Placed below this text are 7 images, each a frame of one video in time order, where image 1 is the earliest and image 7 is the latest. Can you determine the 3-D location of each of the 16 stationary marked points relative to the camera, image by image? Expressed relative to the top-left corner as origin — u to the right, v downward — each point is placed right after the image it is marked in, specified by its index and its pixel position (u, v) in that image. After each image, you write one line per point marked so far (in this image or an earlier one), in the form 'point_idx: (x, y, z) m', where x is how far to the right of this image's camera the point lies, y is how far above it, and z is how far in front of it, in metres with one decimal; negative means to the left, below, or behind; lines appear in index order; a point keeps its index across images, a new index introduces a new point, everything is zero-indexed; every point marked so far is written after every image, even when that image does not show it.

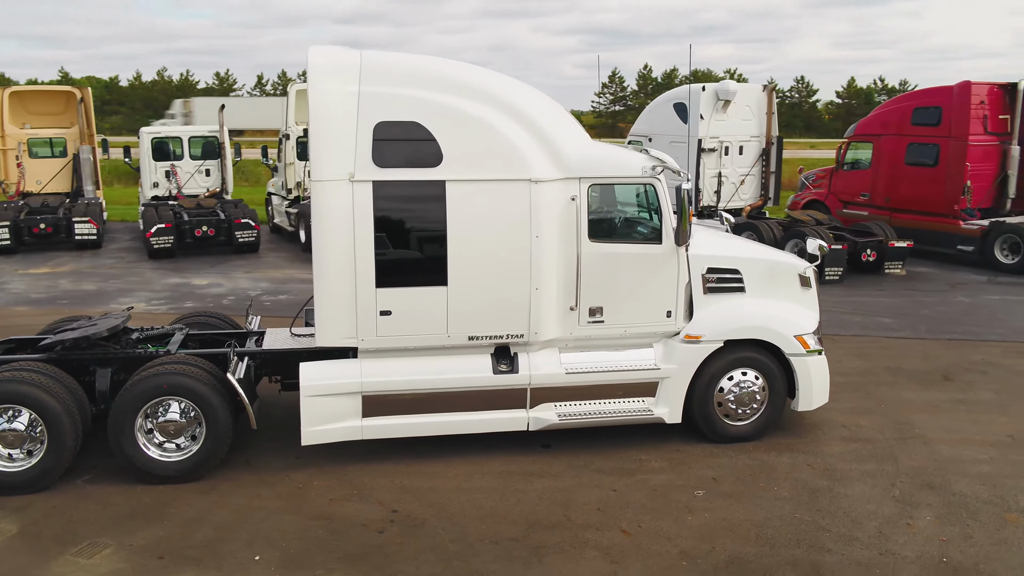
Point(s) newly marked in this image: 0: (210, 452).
0: (-2.0, -1.1, +6.1) m
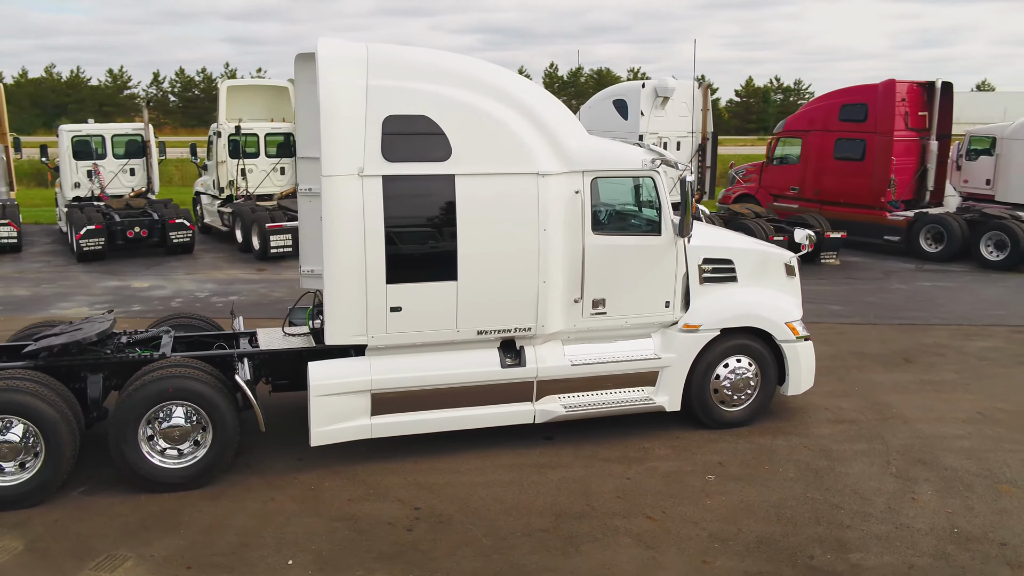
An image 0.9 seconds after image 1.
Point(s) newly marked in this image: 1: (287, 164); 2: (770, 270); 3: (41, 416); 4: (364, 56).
0: (-1.9, -1.1, +5.9) m
1: (-4.3, +2.4, +17.2) m
2: (+2.0, +0.1, +7.2) m
3: (-2.8, -0.8, +5.5) m
4: (-1.0, +1.5, +5.9) m
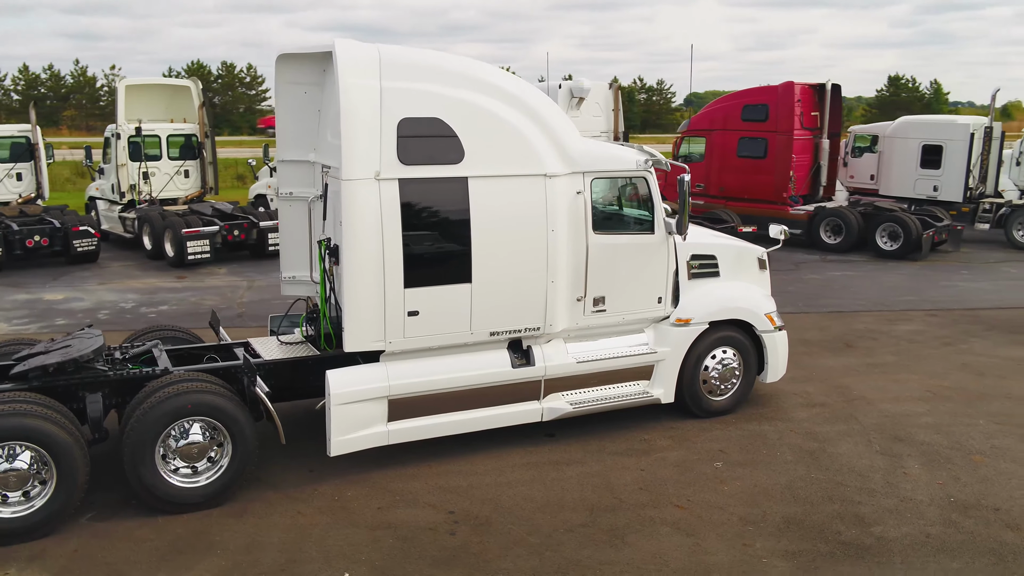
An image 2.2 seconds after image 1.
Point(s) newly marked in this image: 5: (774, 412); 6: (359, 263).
0: (-1.7, -1.1, +5.7) m
1: (-5.8, +2.2, +16.5) m
2: (+2.0, +0.2, +7.5) m
3: (-2.6, -0.9, +5.1) m
4: (-0.9, +1.5, +5.8) m
5: (+2.2, -1.0, +7.5) m
6: (-1.0, +0.2, +5.7) m
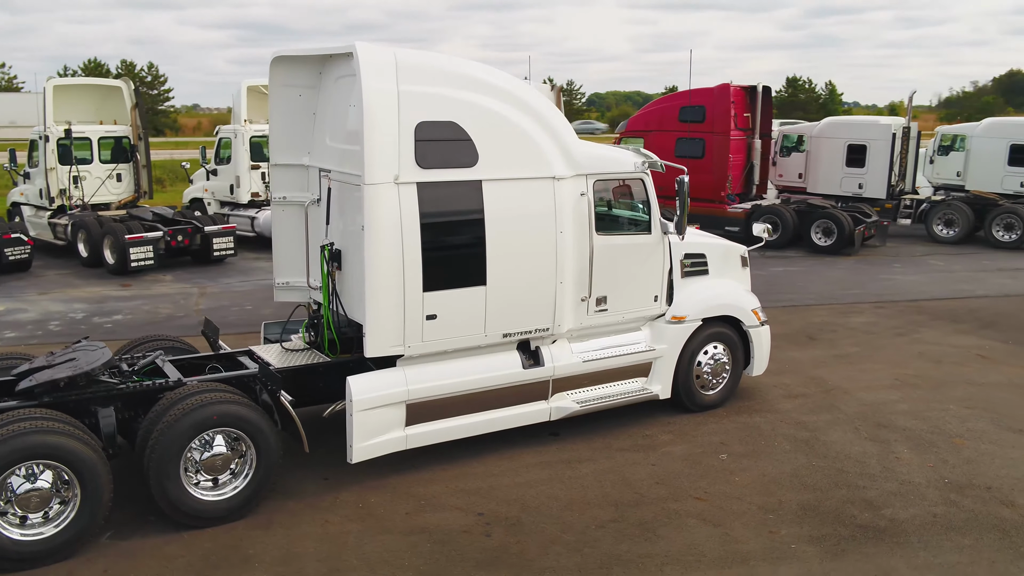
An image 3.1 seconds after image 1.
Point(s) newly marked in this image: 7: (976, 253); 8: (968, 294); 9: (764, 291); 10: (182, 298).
0: (-1.5, -1.2, +5.5) m
1: (-6.8, +2.1, +15.9) m
2: (+1.9, +0.2, +7.8) m
3: (-2.4, -0.9, +4.9) m
4: (-0.8, +1.4, +5.8) m
5: (+2.1, -1.0, +7.8) m
6: (-0.8, +0.1, +5.7) m
7: (+8.3, +0.6, +16.3) m
8: (+6.3, -0.1, +12.5) m
9: (+3.5, -0.1, +12.6) m
10: (-4.3, -0.1, +12.0) m
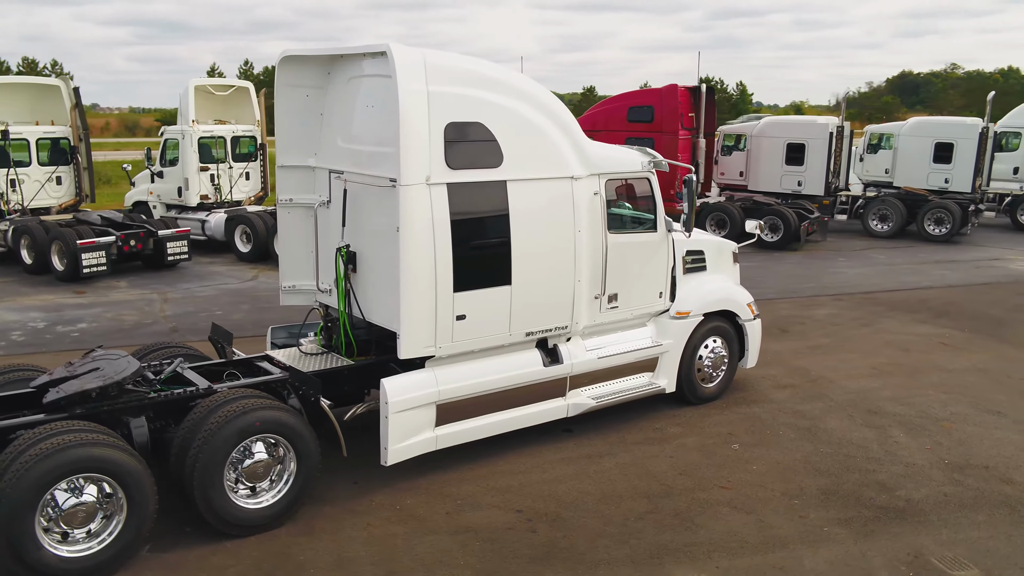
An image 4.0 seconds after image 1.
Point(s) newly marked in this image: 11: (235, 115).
0: (-1.3, -1.2, +5.5) m
1: (-7.5, +2.0, +15.3) m
2: (+1.9, +0.3, +8.0) m
3: (-2.1, -1.0, +4.8) m
4: (-0.6, +1.4, +5.8) m
5: (+2.2, -0.9, +8.1) m
6: (-0.6, +0.1, +5.7) m
7: (+7.5, +0.8, +17.1) m
8: (+5.8, 0.0, +13.1) m
9: (+3.1, 0.0, +12.9) m
10: (-4.7, -0.2, +11.6) m
11: (-5.0, +3.1, +16.4) m
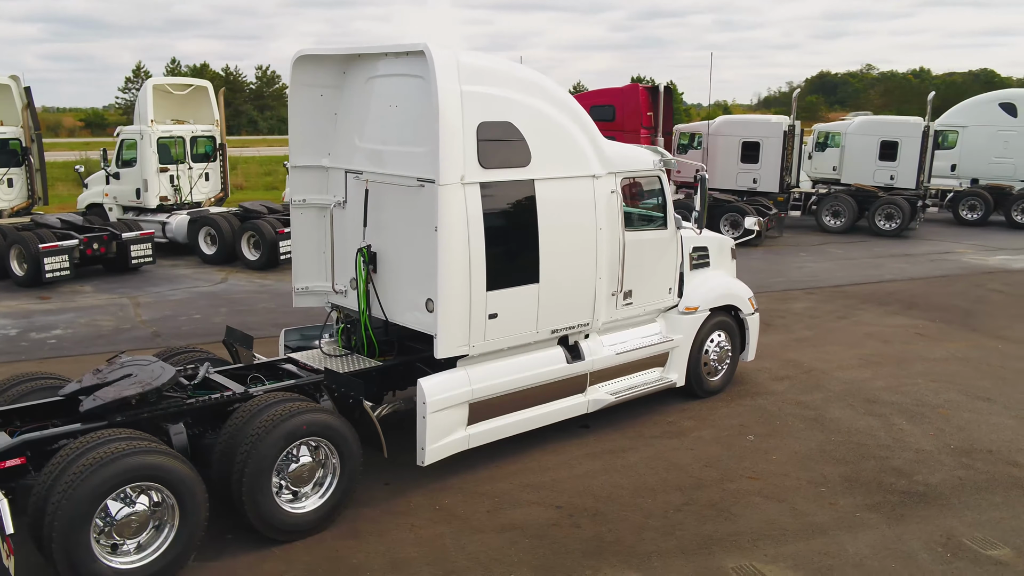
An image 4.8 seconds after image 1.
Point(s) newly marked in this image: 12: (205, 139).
0: (-1.0, -1.2, +5.4) m
1: (-8.0, +1.9, +14.7) m
2: (+1.9, +0.3, +8.2) m
3: (-1.7, -1.0, +4.7) m
4: (-0.4, +1.4, +5.8) m
5: (+2.2, -0.9, +8.3) m
6: (-0.4, +0.1, +5.7) m
7: (+6.8, +0.9, +17.6) m
8: (+5.5, +0.2, +13.6) m
9: (+2.7, +0.1, +13.2) m
10: (-4.9, -0.3, +11.3) m
11: (-5.7, +3.1, +16.0) m
12: (-5.3, +2.6, +15.8) m
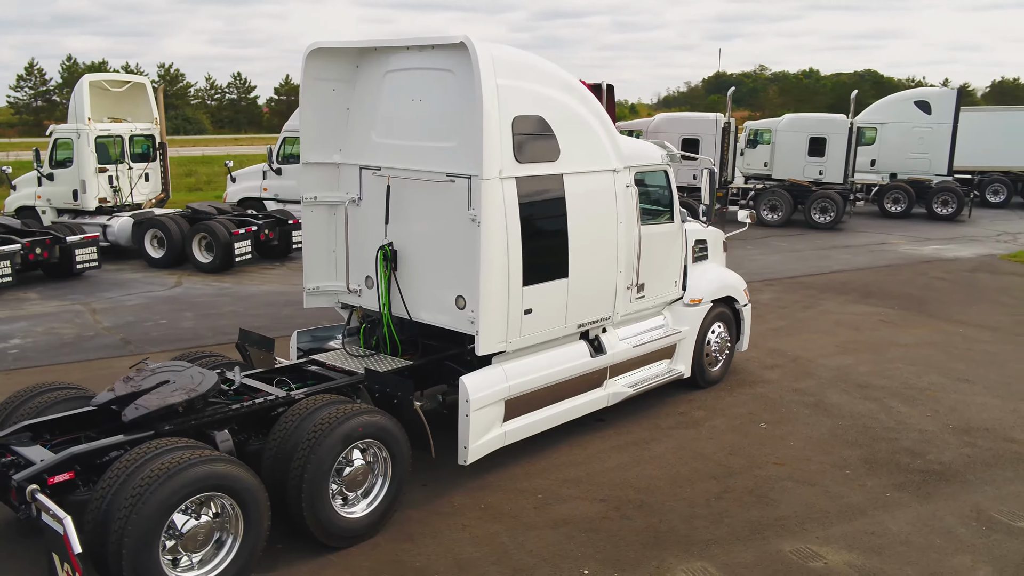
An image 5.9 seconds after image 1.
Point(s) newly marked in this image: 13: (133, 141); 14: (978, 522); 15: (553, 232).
0: (-0.7, -1.2, +5.3) m
1: (-8.7, +1.7, +13.8) m
2: (+1.9, +0.4, +8.4) m
3: (-1.3, -1.0, +4.5) m
4: (-0.2, +1.5, +5.7) m
5: (+2.2, -0.8, +8.4) m
6: (-0.1, +0.1, +5.6) m
7: (+5.8, +1.1, +18.2) m
8: (+4.9, +0.3, +14.1) m
9: (+2.2, +0.2, +13.4) m
10: (-5.2, -0.3, +10.7) m
11: (-6.5, +3.0, +15.4) m
12: (-6.1, +2.5, +15.2) m
13: (-6.2, +2.4, +14.9) m
14: (+2.8, -1.4, +5.5) m
15: (+0.3, +0.4, +6.1) m
